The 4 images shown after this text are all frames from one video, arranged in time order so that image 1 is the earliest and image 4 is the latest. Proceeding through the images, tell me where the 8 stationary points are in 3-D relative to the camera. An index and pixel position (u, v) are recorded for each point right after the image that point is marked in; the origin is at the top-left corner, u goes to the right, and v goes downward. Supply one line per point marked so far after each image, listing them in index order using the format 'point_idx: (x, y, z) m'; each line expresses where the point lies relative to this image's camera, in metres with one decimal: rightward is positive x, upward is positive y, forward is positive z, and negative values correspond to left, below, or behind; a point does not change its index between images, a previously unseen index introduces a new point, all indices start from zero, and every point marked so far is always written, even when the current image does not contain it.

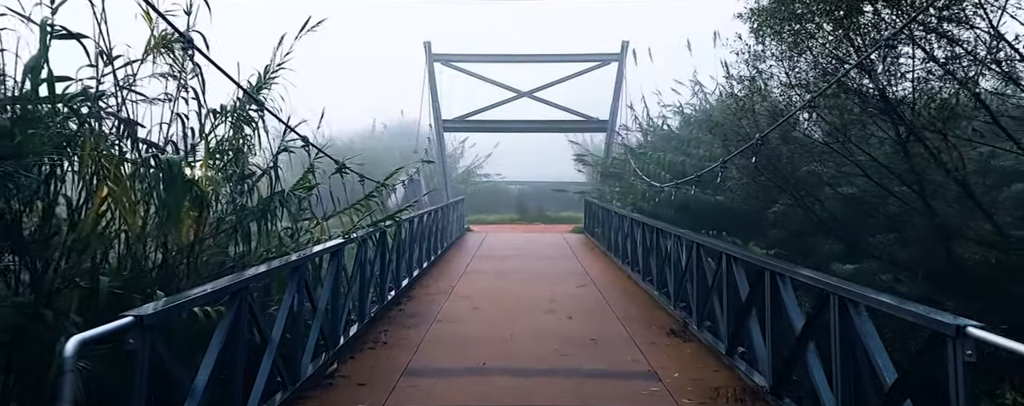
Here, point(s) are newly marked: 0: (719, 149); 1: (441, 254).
0: (+2.8, +0.7, +7.3) m
1: (-1.0, -0.7, +7.6) m
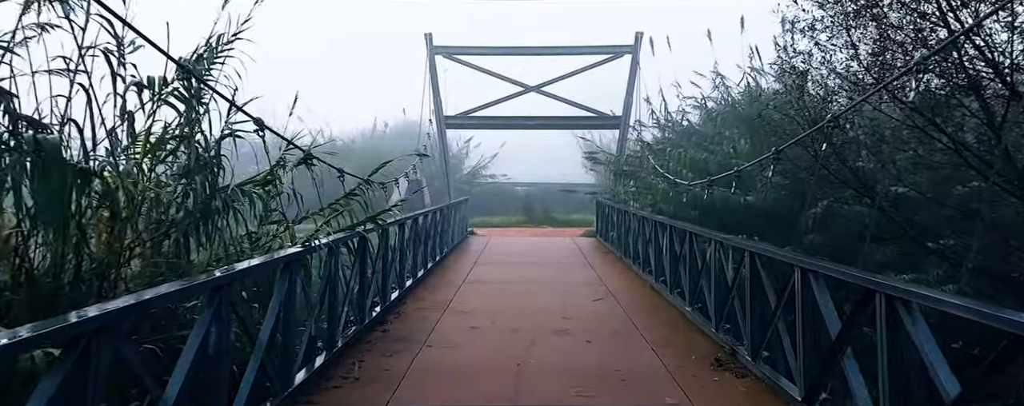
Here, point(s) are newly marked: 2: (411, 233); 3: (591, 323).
0: (+2.9, +0.7, +6.6) m
1: (-0.9, -0.7, +6.9) m
2: (-1.0, -0.3, +5.2) m
3: (+0.6, -0.9, +3.9) m
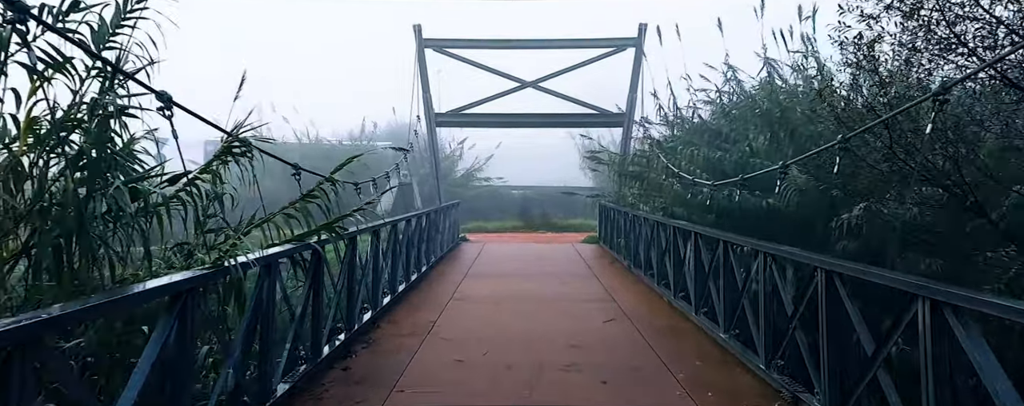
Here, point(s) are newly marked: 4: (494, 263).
0: (+2.8, +0.6, +5.9) m
1: (-1.0, -0.8, +6.2) m
2: (-1.0, -0.3, +4.5) m
3: (+0.5, -0.9, +3.2) m
4: (-0.2, -0.8, +7.6) m
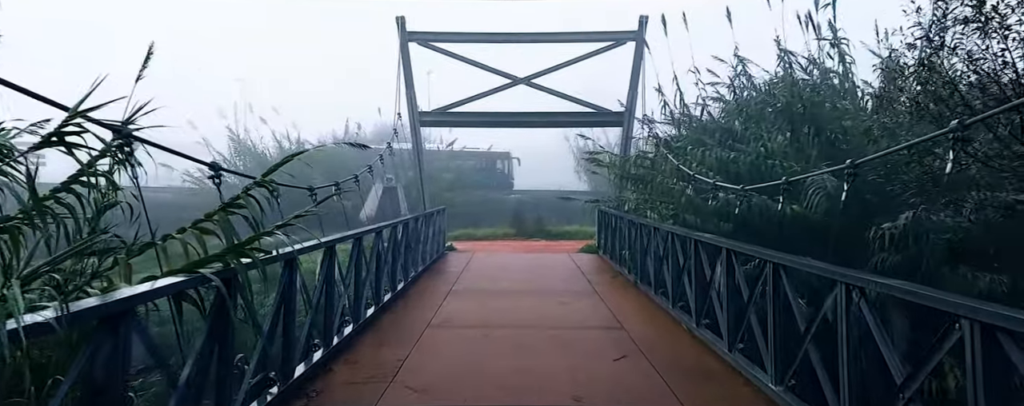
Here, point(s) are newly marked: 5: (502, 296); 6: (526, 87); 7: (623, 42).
0: (+2.7, +0.6, +5.2) m
1: (-1.1, -0.9, +5.4) m
2: (-1.1, -0.4, +3.8) m
3: (+0.5, -0.9, +2.5) m
4: (-0.4, -0.9, +6.8) m
5: (-0.1, -0.9, +5.3) m
6: (+0.3, +2.1, +10.2) m
7: (+1.9, +2.8, +9.7) m
